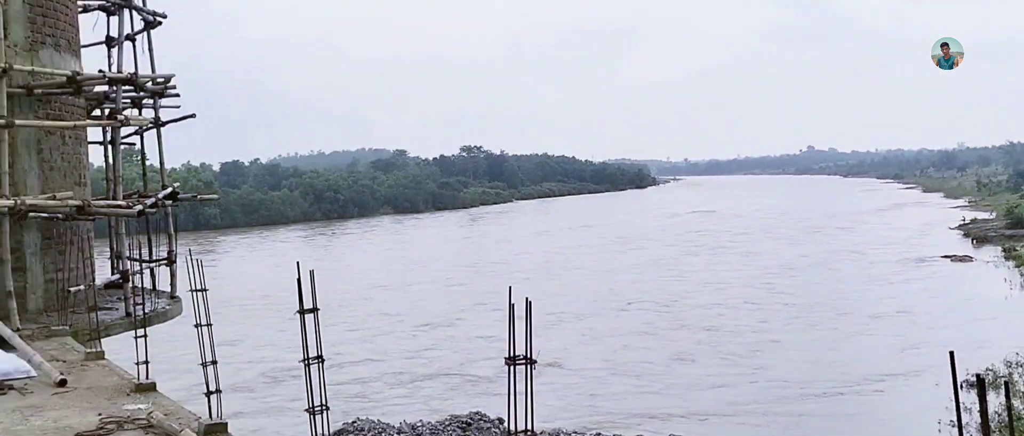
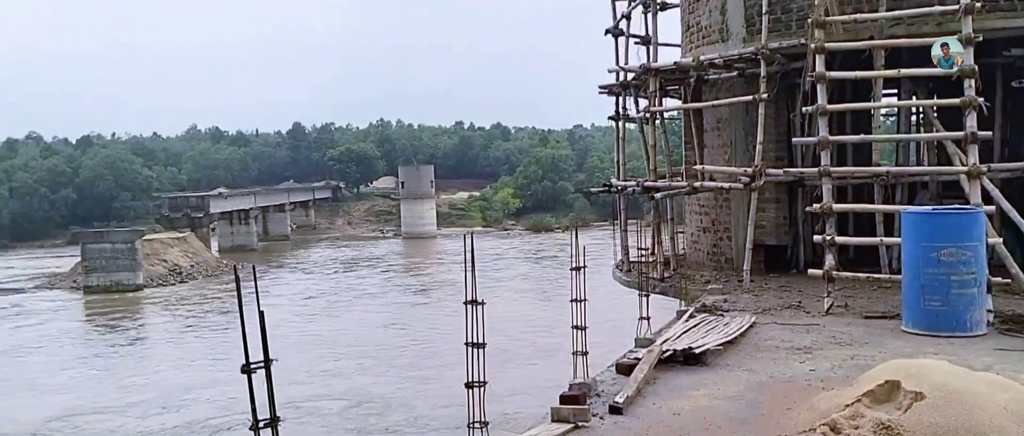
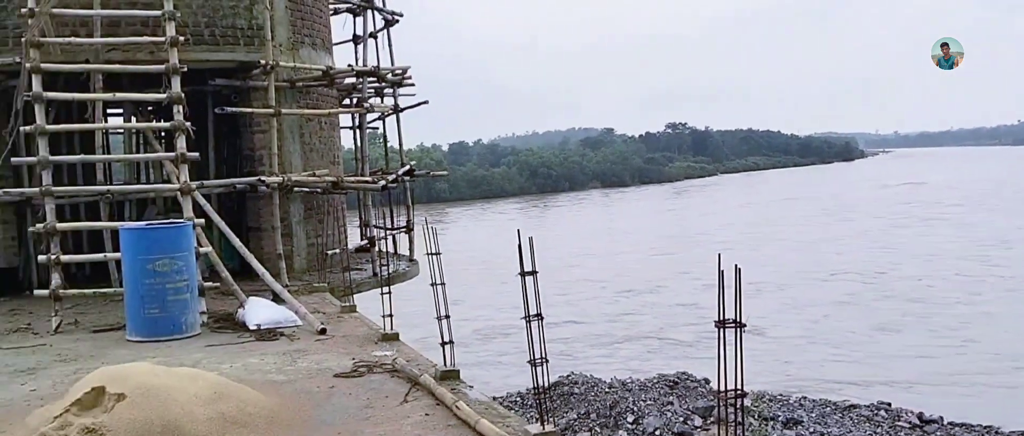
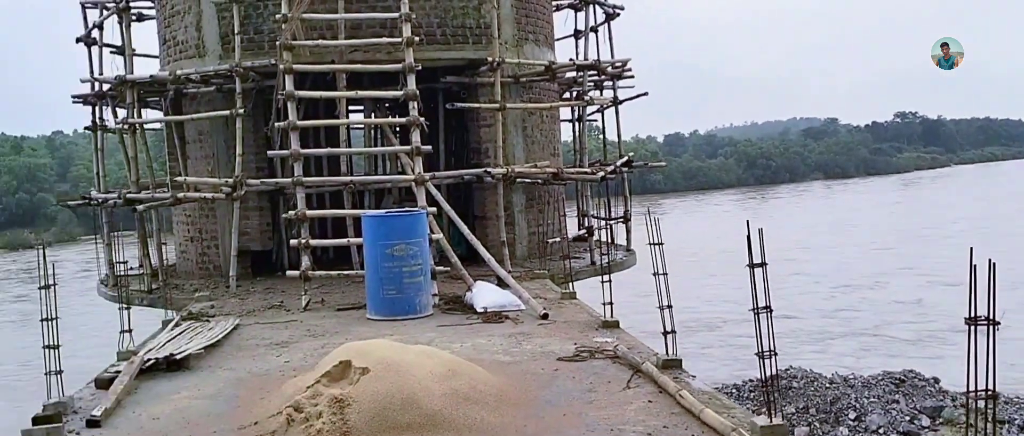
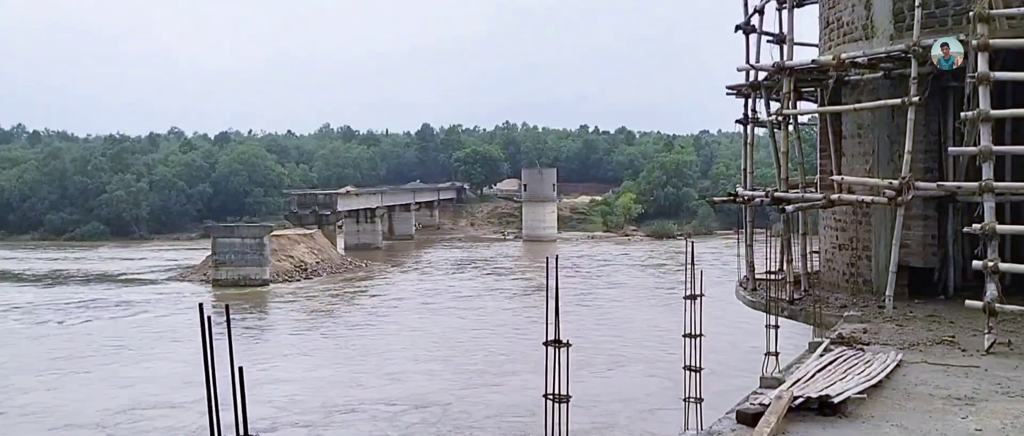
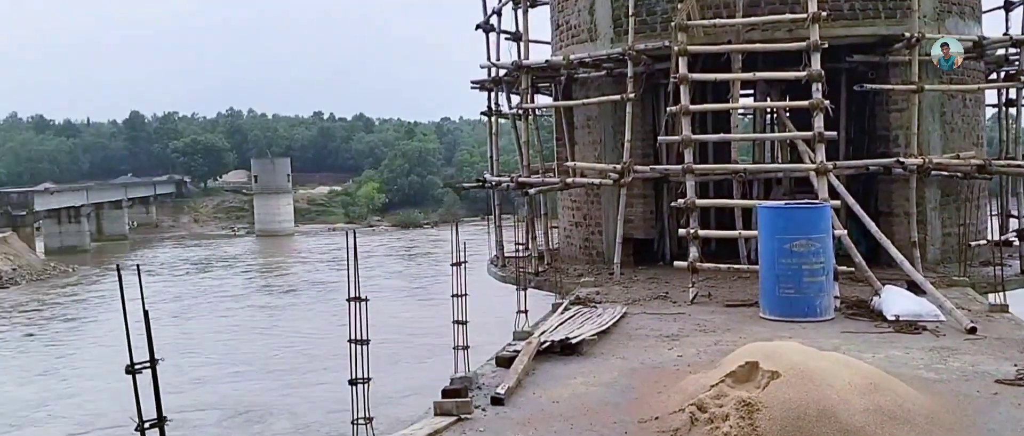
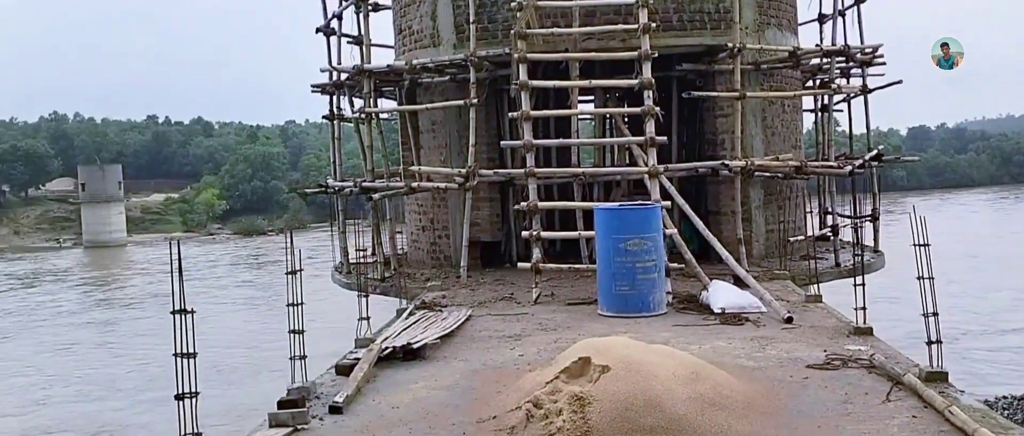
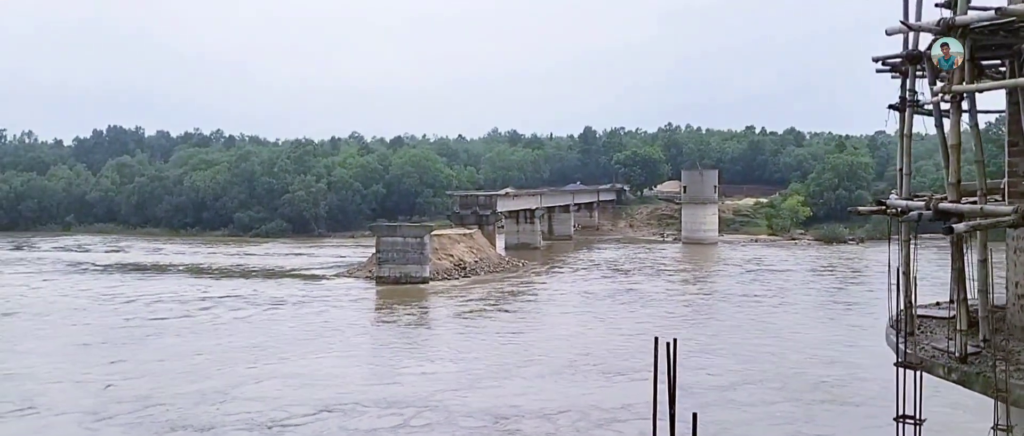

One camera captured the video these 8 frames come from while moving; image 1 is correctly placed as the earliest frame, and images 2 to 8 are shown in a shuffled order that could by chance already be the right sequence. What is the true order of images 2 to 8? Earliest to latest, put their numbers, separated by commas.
3, 4, 7, 6, 2, 5, 8
